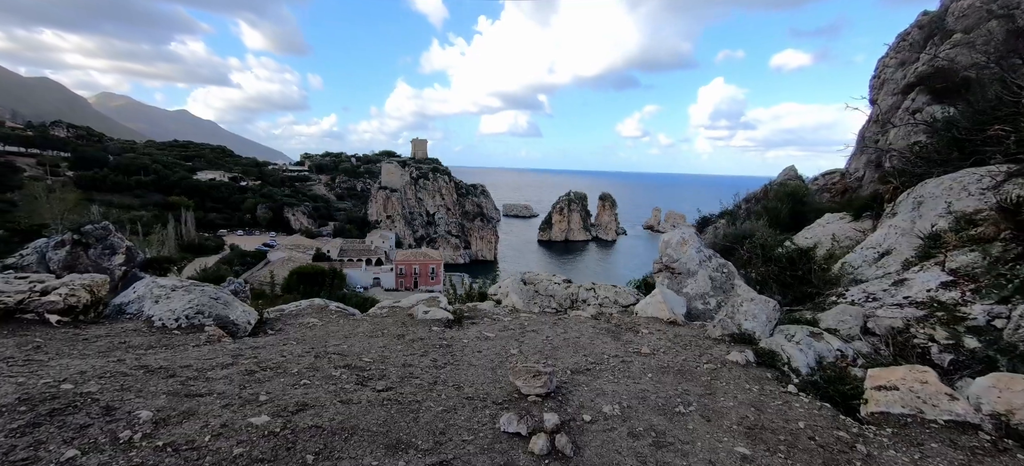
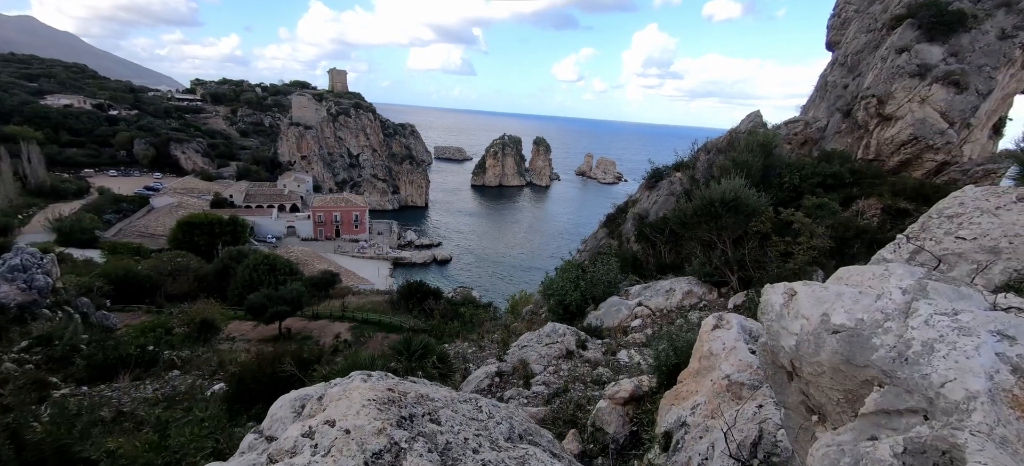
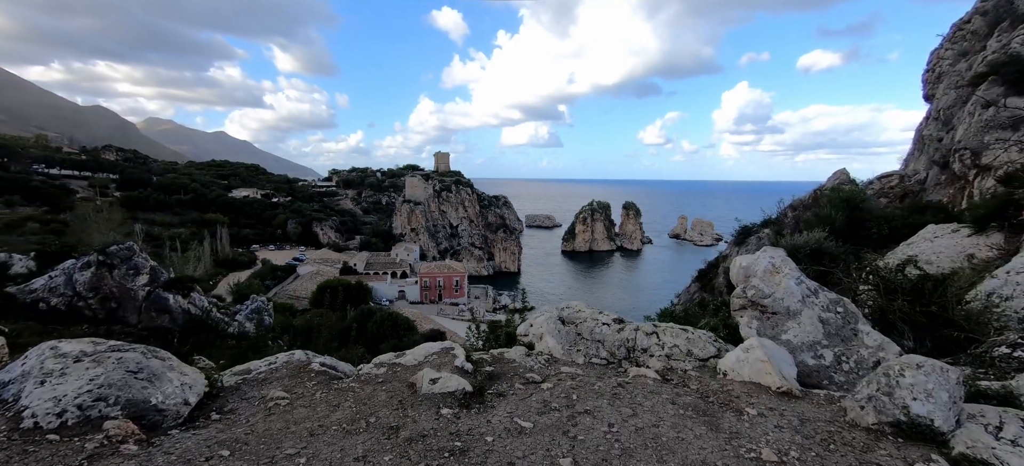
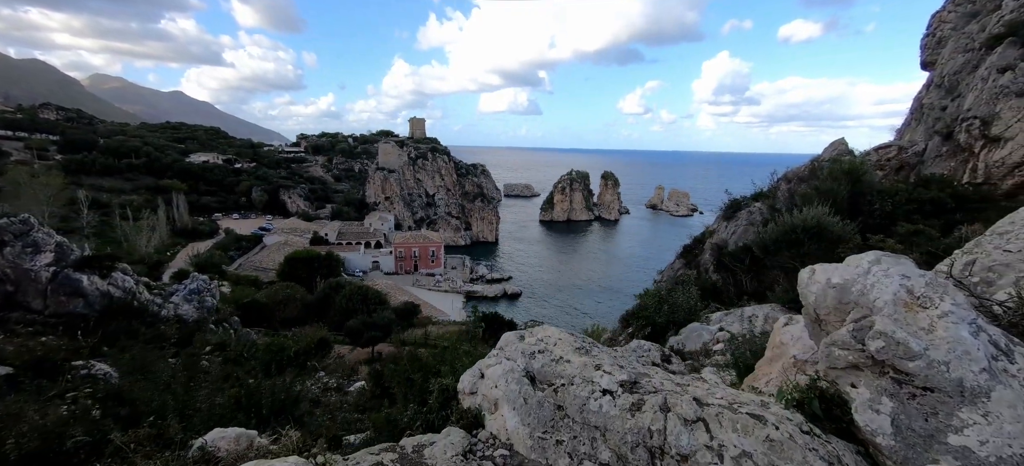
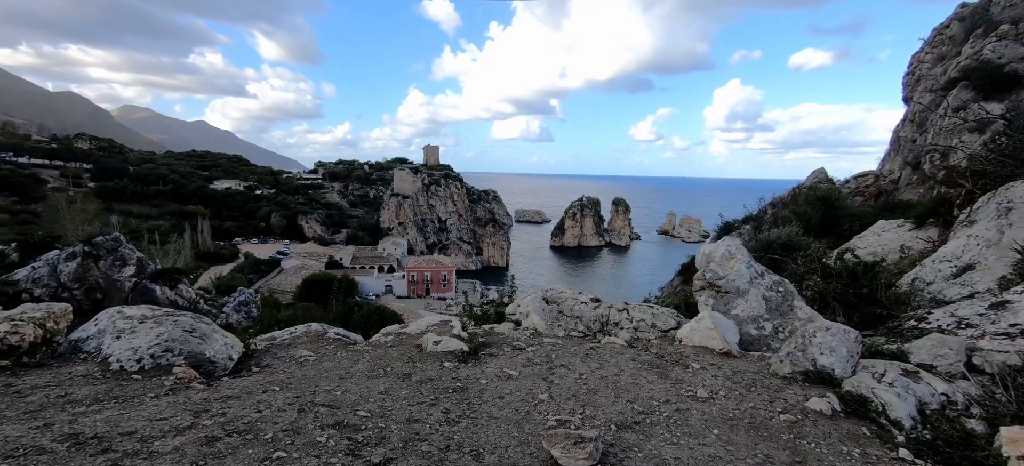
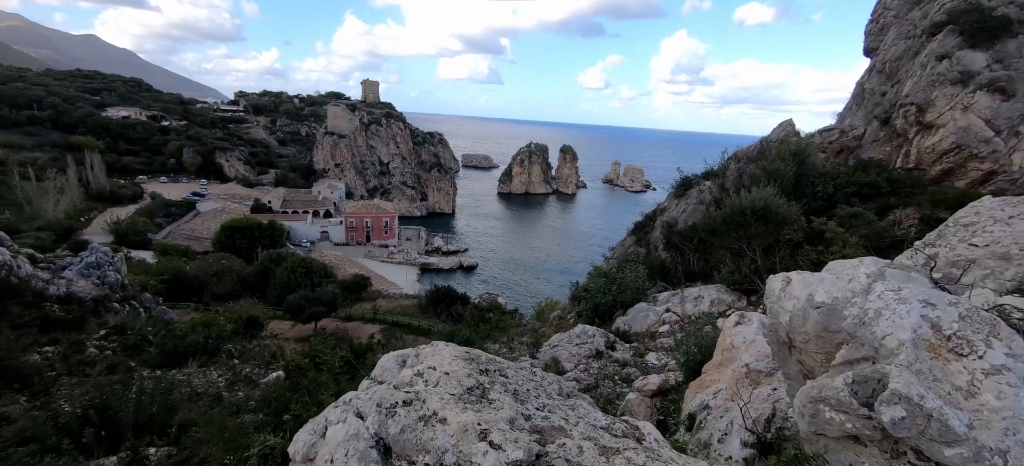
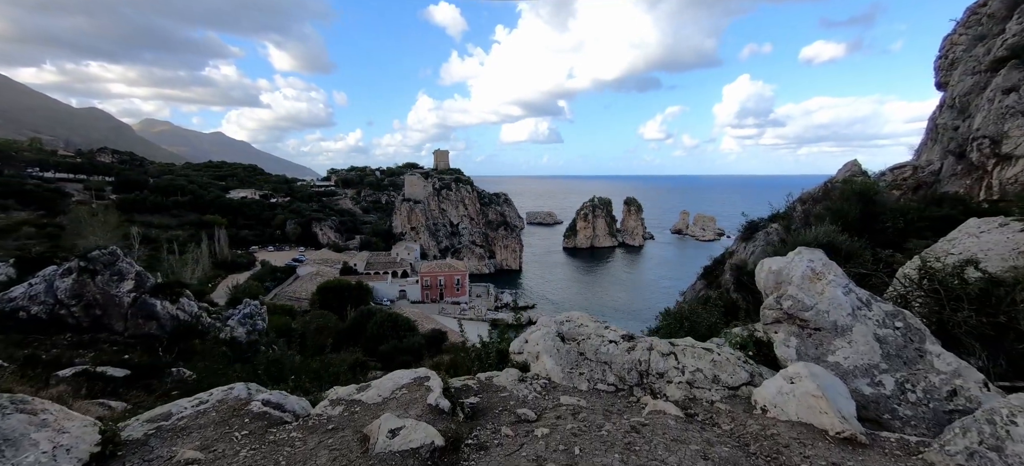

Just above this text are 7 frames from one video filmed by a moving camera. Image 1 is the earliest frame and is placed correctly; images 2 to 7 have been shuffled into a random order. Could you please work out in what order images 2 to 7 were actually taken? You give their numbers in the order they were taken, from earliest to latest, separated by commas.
5, 3, 7, 4, 6, 2
